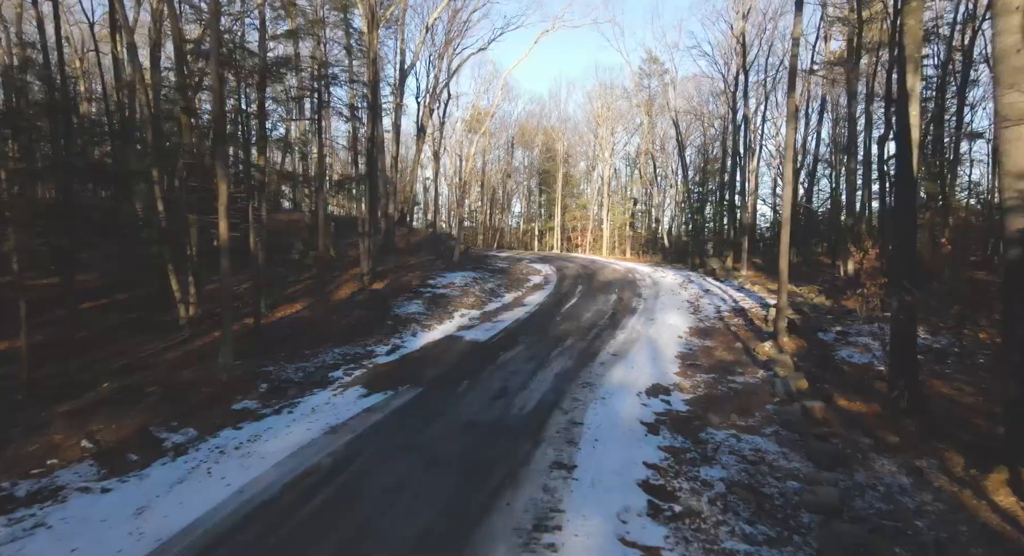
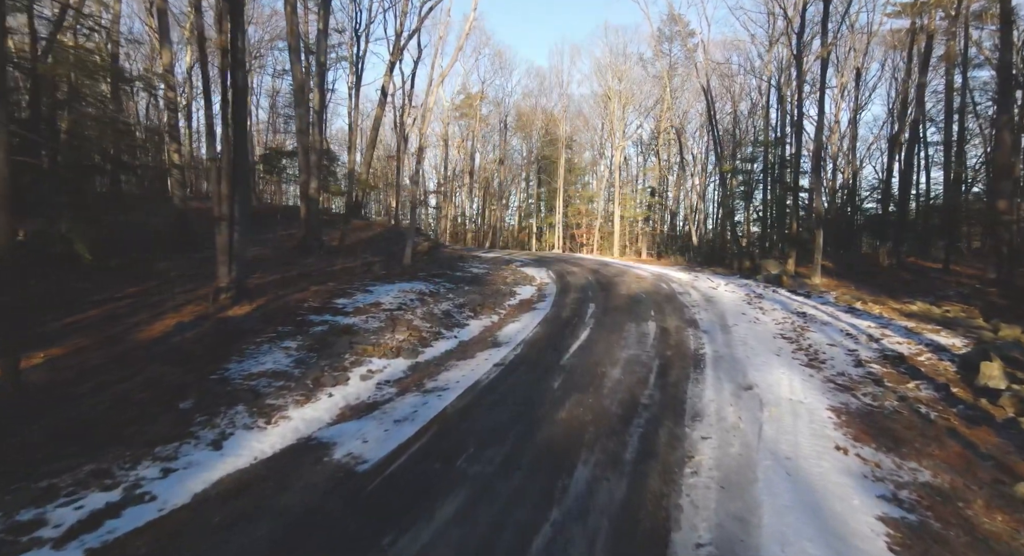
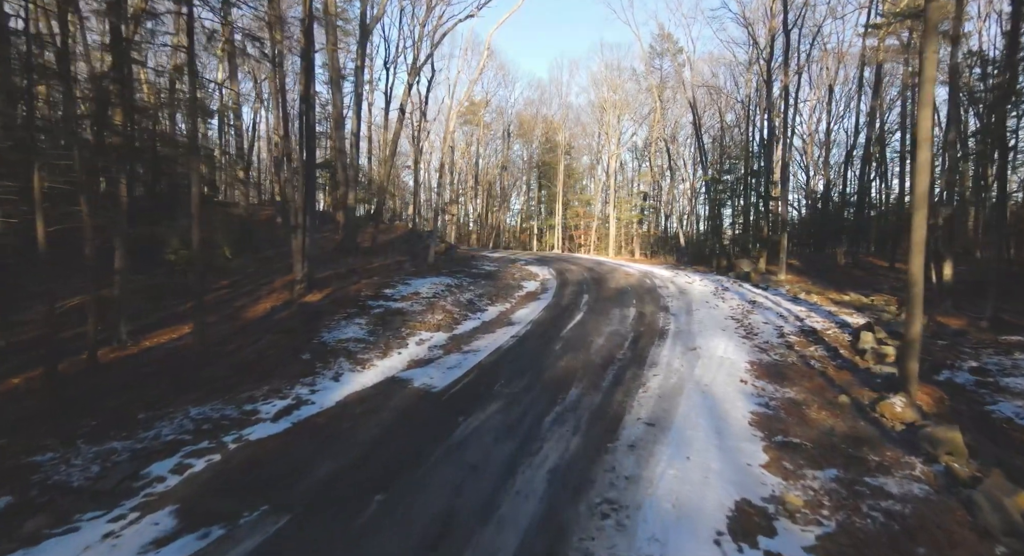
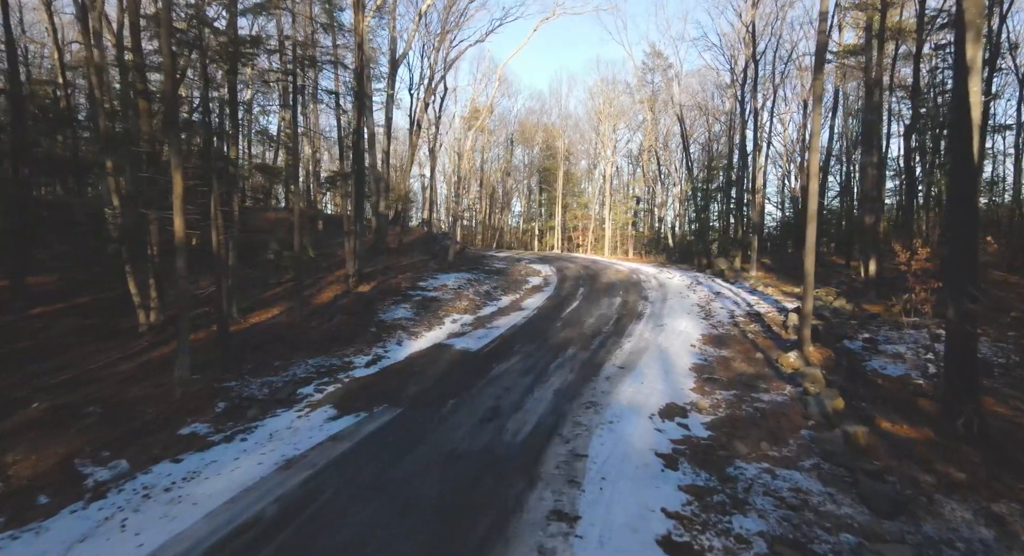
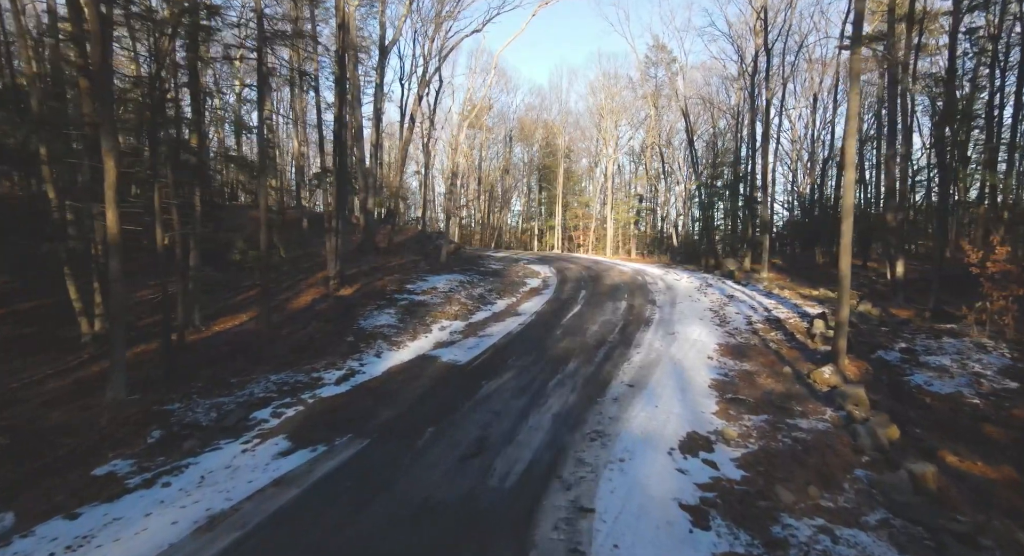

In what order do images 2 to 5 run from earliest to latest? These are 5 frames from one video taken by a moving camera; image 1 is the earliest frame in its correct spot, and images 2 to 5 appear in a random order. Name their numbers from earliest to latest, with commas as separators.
4, 5, 3, 2
